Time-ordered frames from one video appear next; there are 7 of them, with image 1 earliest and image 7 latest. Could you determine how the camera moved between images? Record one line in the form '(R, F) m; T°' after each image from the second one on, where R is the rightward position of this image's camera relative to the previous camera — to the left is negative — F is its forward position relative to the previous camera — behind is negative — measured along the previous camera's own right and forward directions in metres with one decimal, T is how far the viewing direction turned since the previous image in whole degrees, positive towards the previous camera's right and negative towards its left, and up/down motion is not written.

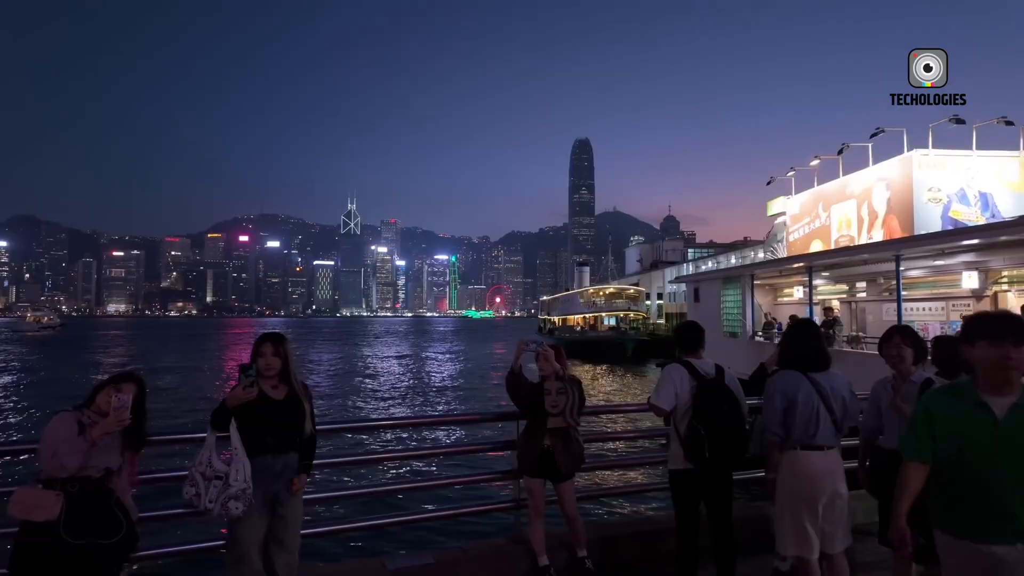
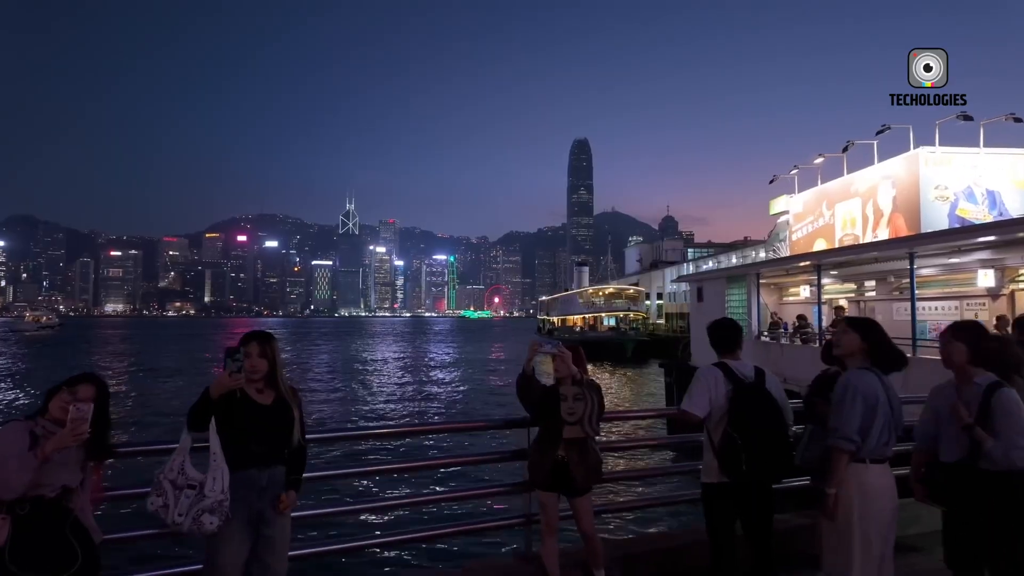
(-0.1, +0.3) m; 0°
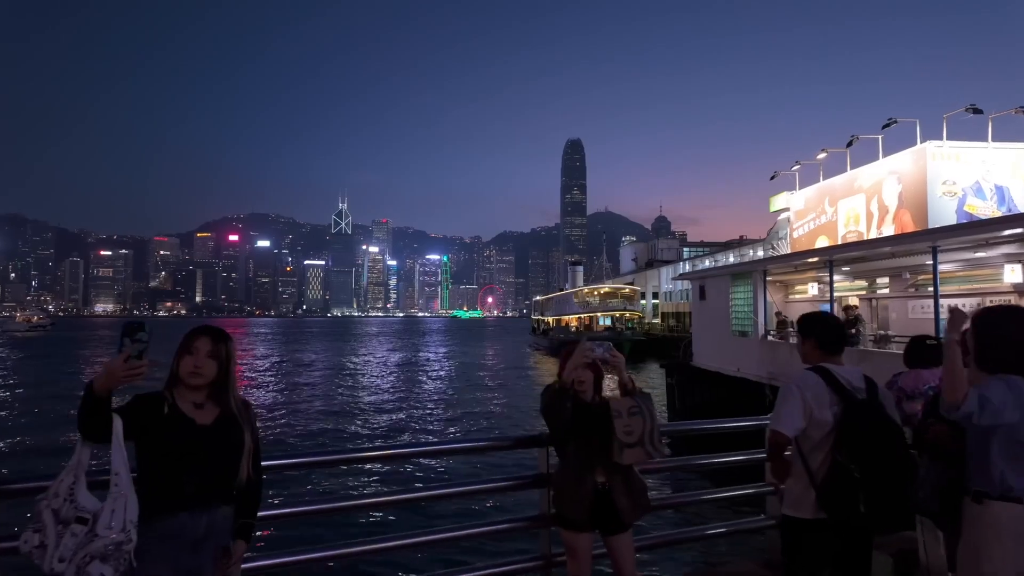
(-0.1, +0.6) m; +1°
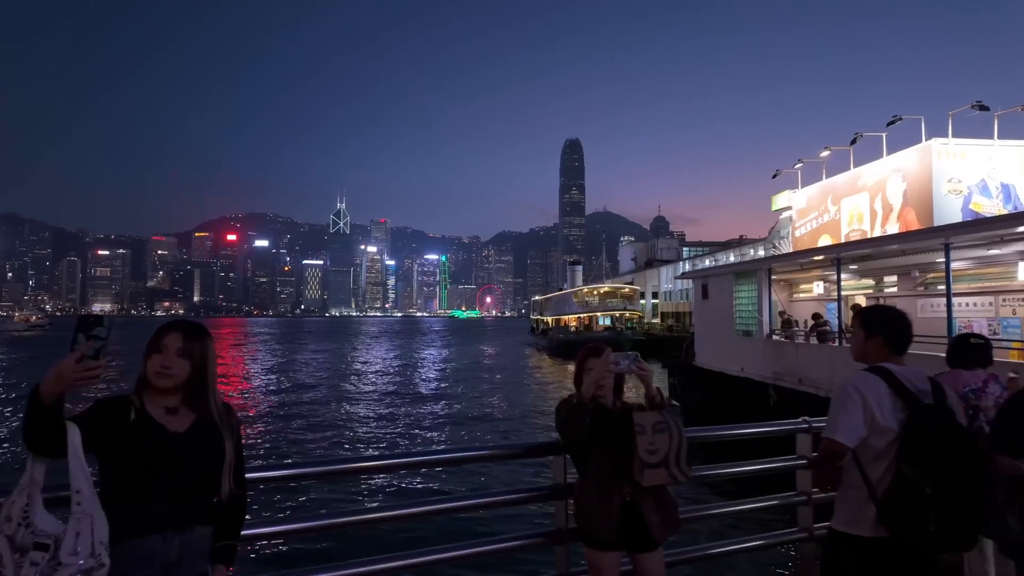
(-0.1, +0.2) m; 0°
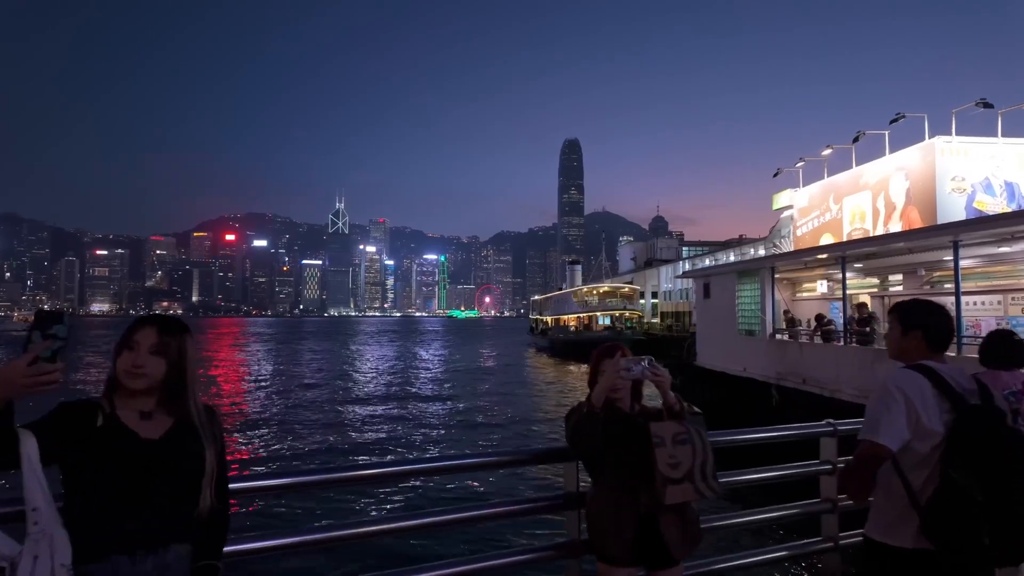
(0.0, +0.2) m; 0°
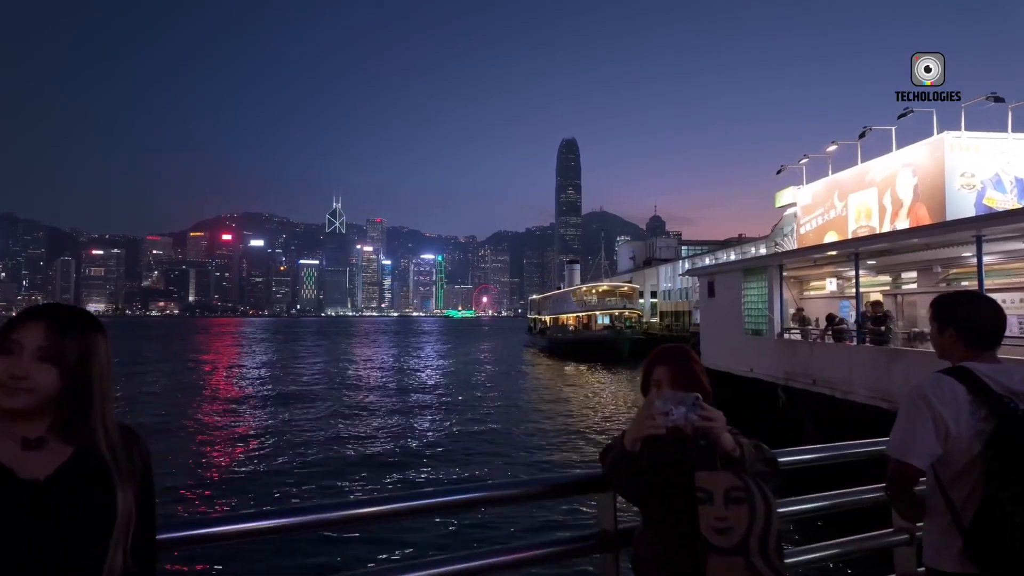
(-0.1, +0.4) m; 0°
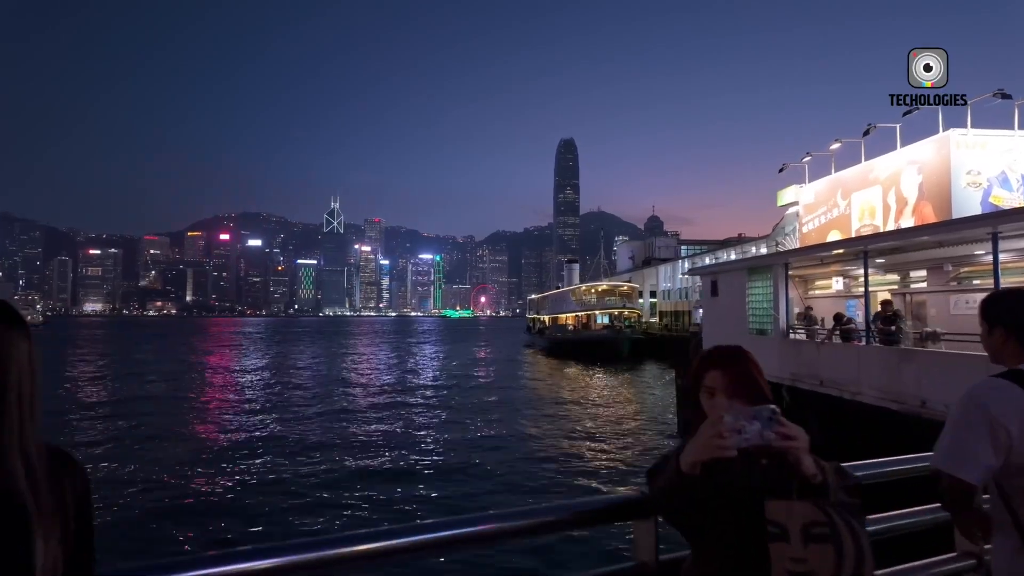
(-0.1, +0.3) m; 0°
